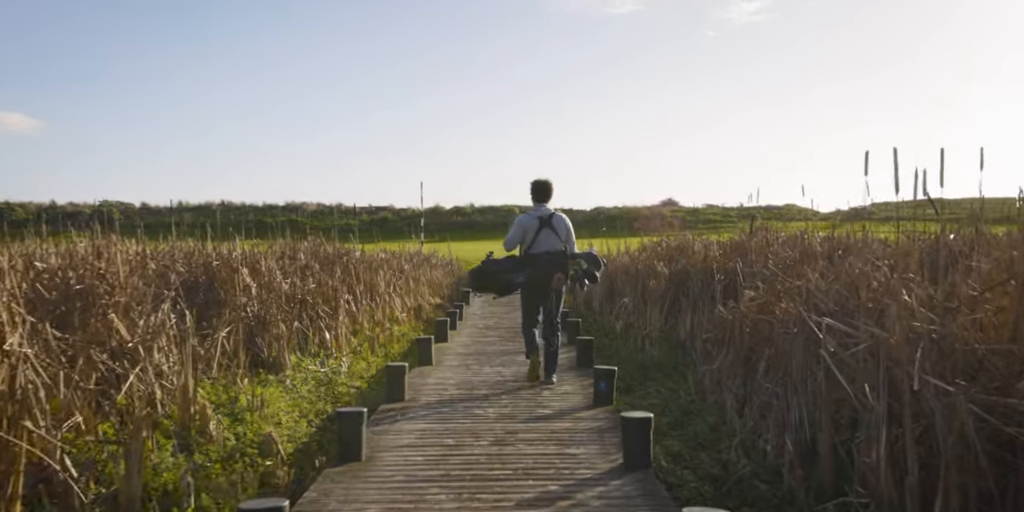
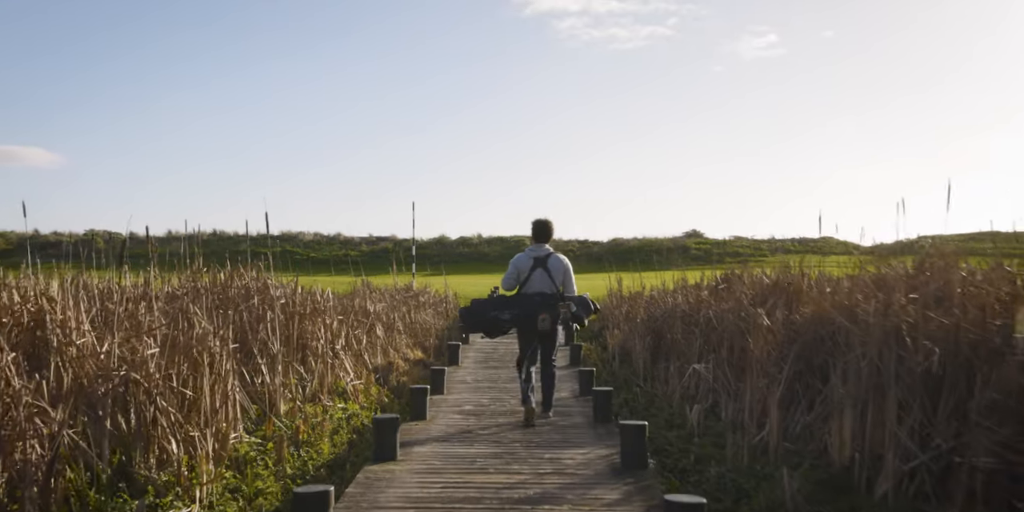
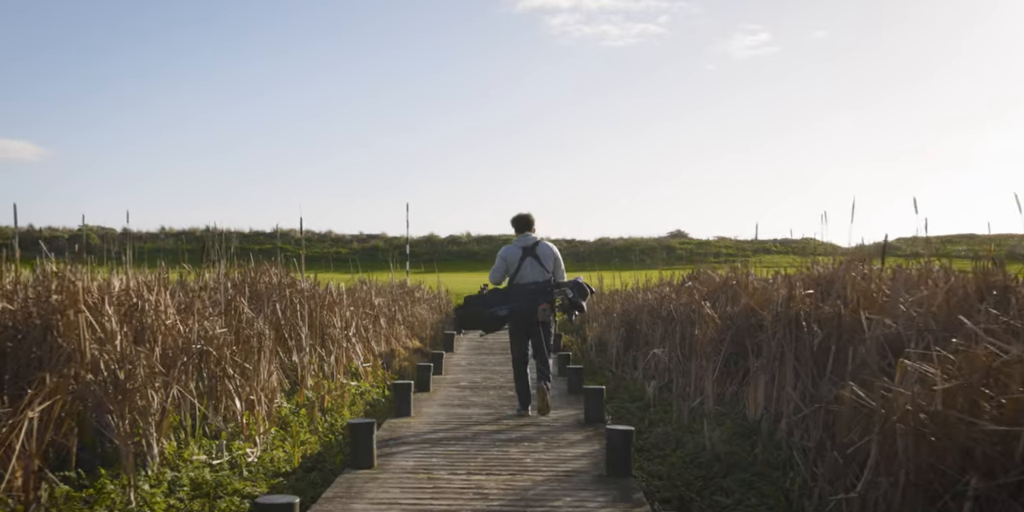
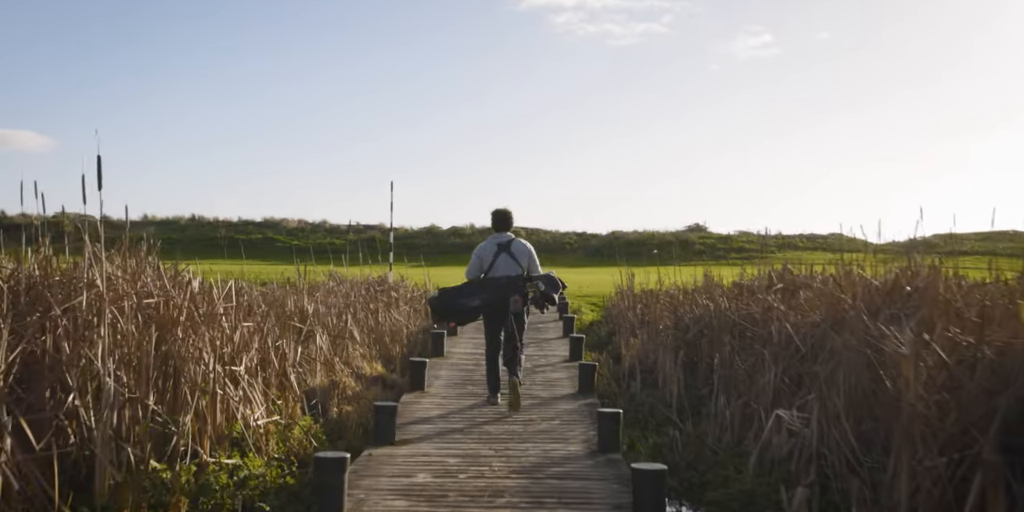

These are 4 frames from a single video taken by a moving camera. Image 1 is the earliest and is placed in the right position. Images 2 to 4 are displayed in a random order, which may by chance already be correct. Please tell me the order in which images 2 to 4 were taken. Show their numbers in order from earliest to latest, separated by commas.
3, 2, 4
